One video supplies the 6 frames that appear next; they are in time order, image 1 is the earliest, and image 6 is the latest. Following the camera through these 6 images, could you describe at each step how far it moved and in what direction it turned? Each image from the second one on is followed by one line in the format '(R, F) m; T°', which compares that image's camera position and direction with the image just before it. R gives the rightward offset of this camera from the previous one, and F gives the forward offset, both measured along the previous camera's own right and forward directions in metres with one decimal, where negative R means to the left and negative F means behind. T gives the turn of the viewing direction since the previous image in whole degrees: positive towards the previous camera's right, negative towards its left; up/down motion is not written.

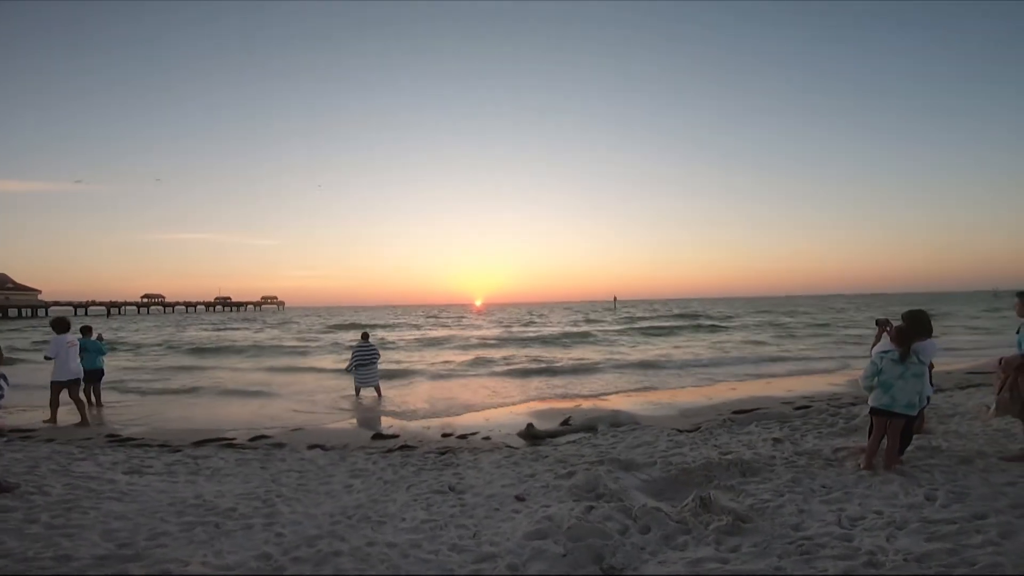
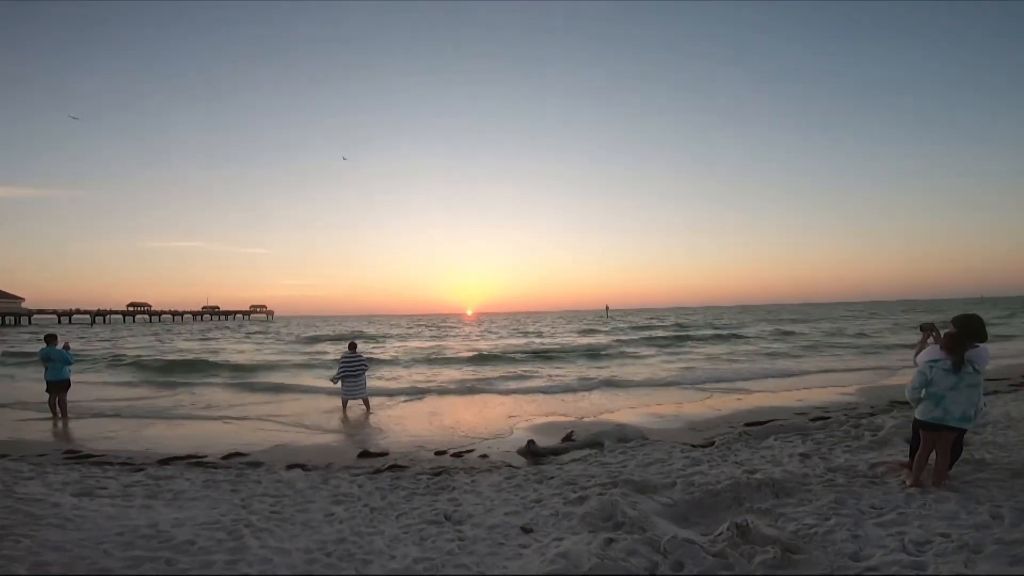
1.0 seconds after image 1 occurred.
(-0.1, +0.7) m; +1°
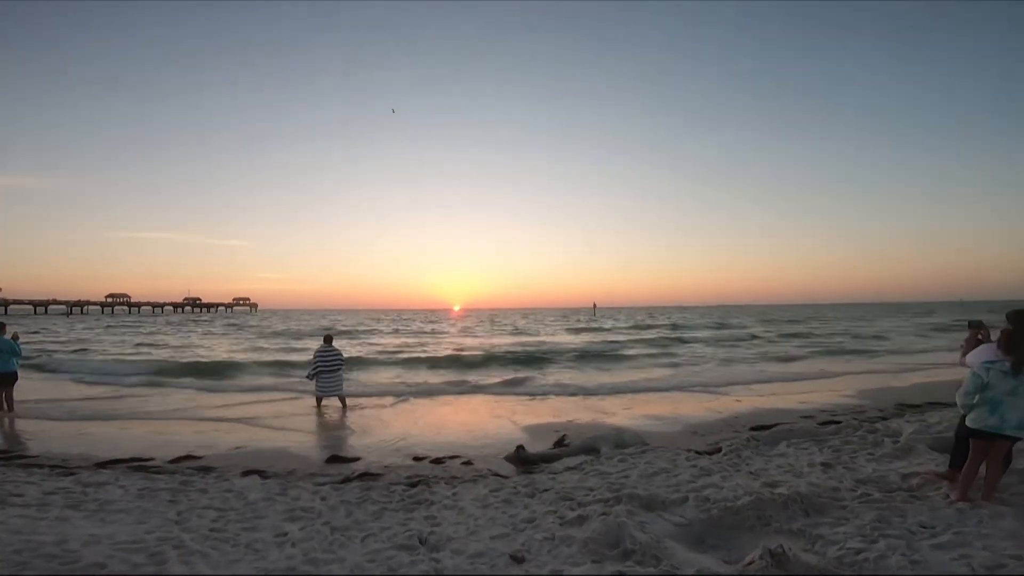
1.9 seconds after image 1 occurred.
(0.0, +0.9) m; +1°
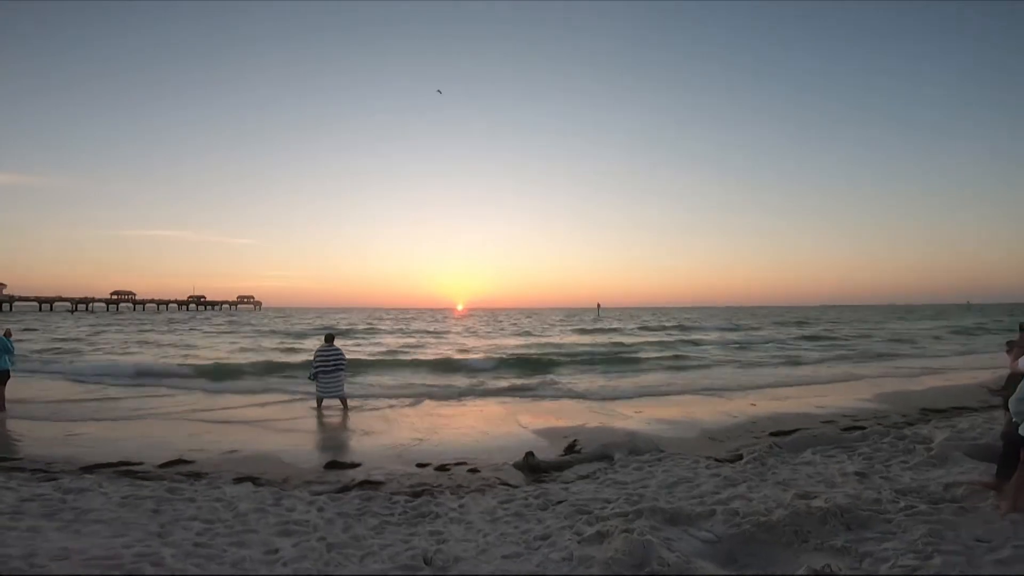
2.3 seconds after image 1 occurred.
(-0.1, +0.4) m; 0°
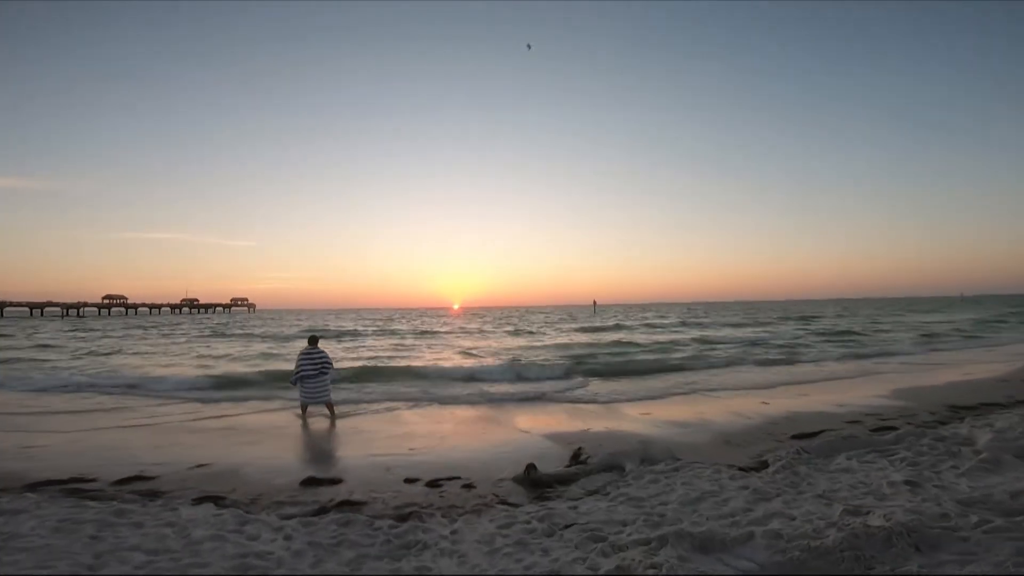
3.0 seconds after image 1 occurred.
(0.0, +0.8) m; 0°
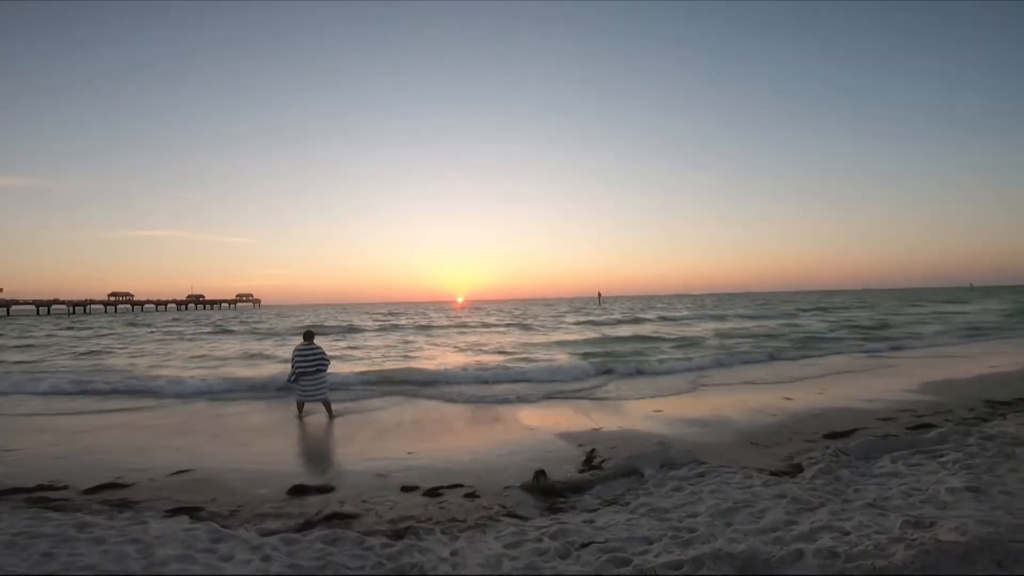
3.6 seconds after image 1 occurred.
(0.0, +0.6) m; -1°
